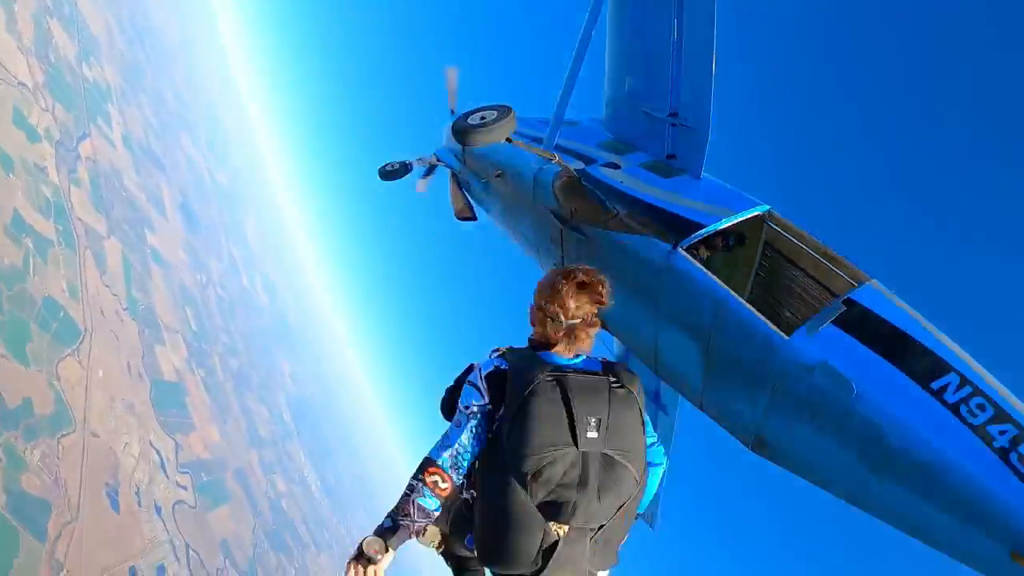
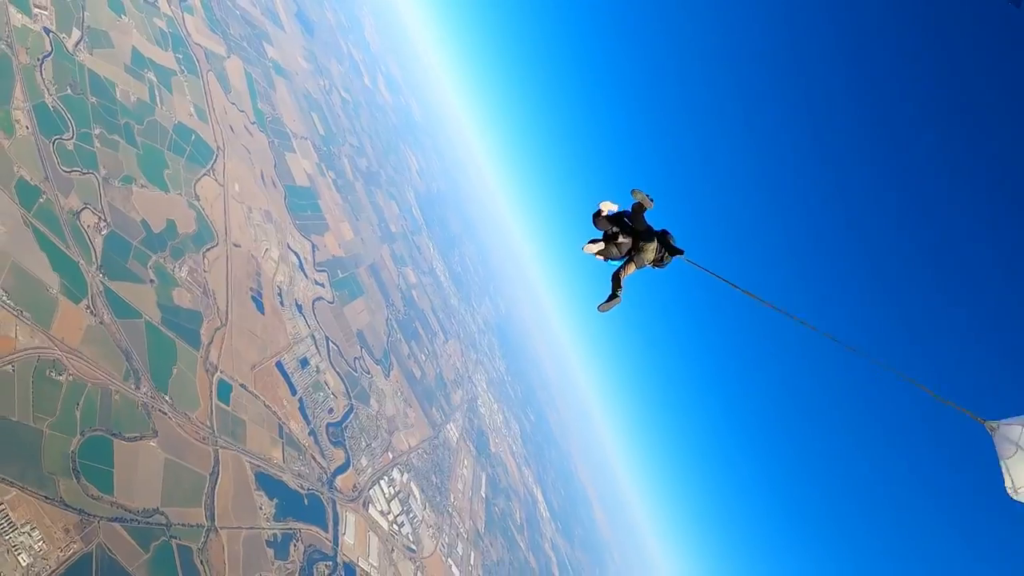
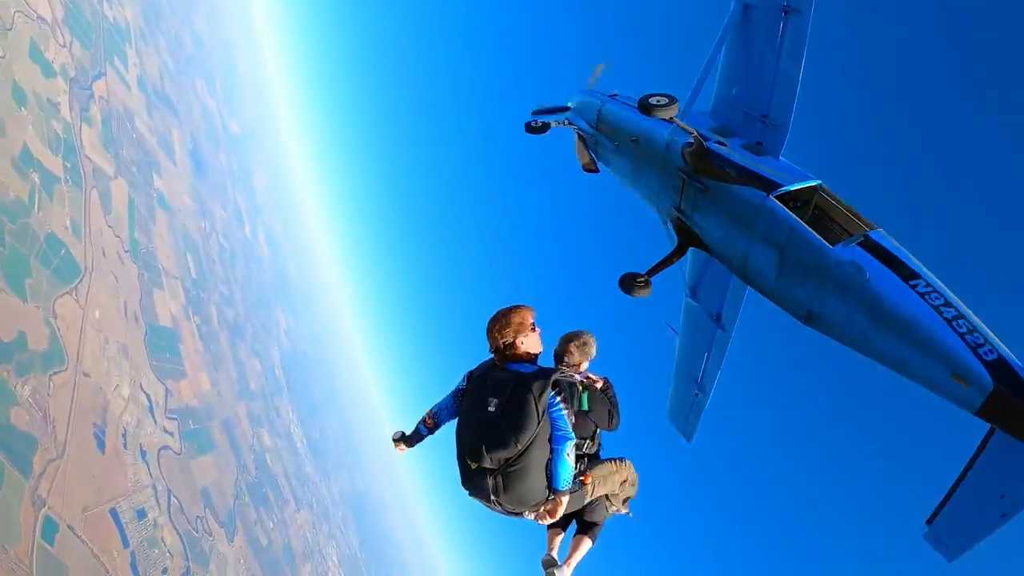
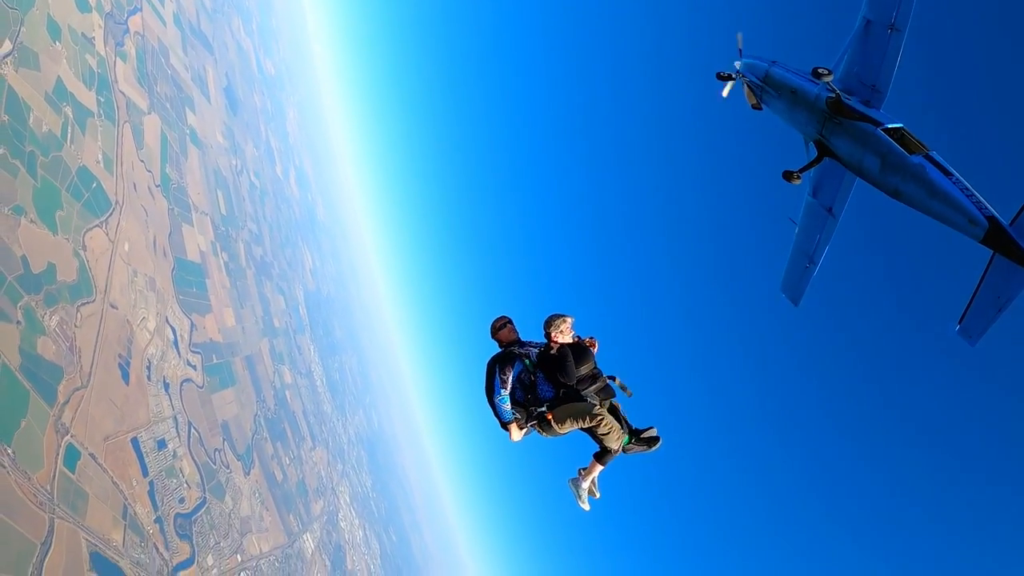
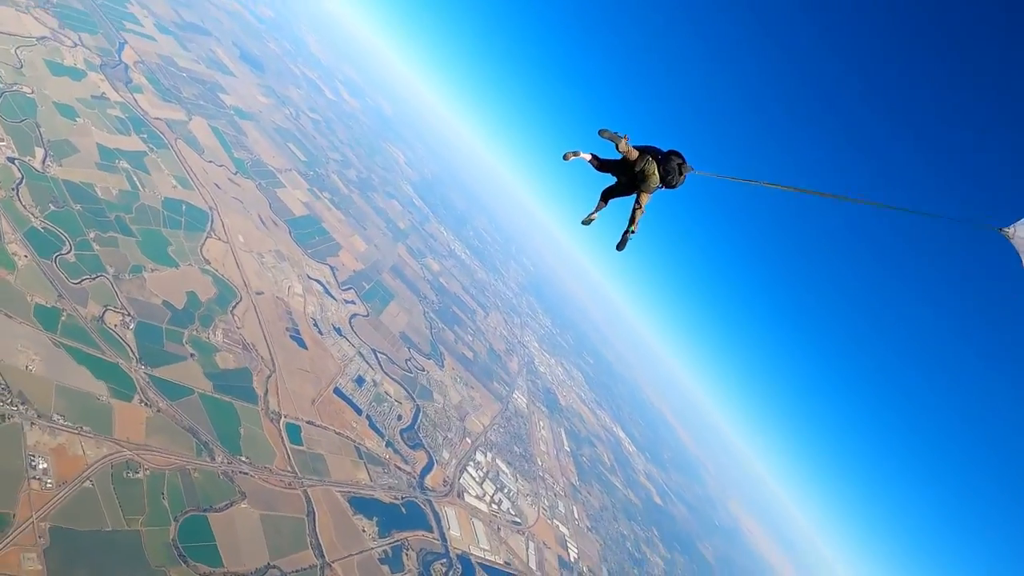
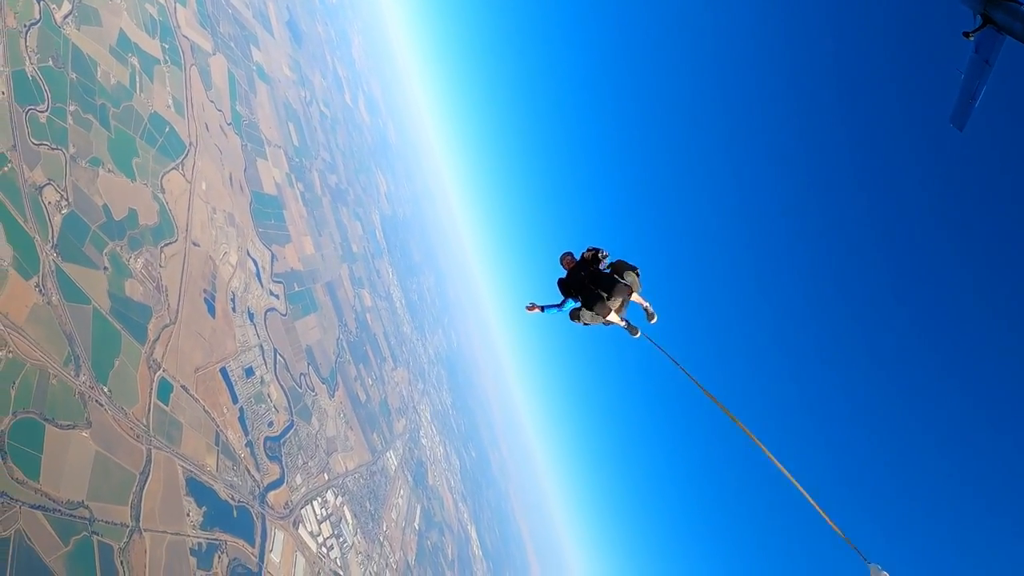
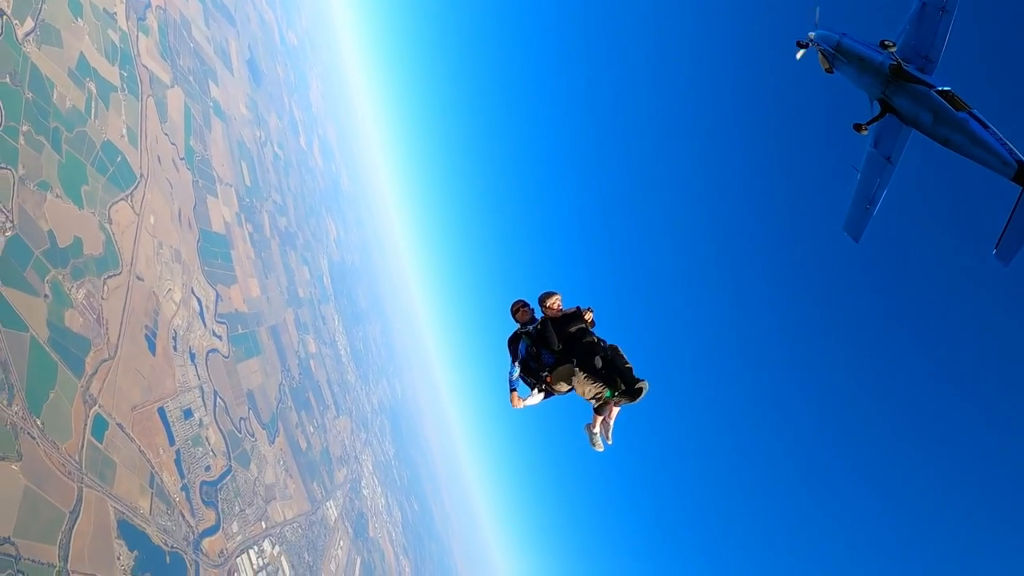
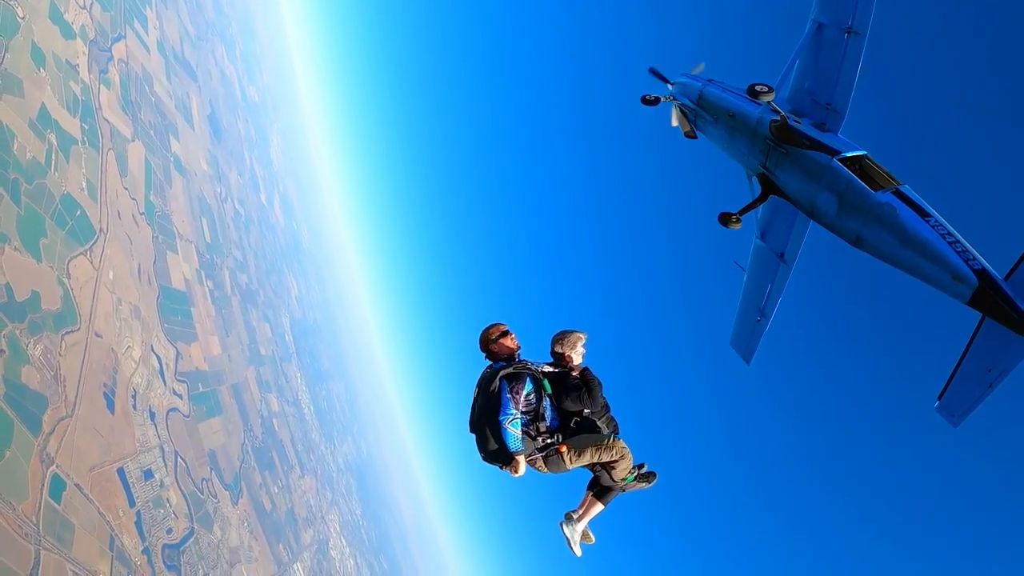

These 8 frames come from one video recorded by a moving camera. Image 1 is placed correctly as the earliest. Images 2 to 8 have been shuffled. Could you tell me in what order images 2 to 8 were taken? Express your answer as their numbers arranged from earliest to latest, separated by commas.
3, 8, 4, 7, 6, 2, 5
